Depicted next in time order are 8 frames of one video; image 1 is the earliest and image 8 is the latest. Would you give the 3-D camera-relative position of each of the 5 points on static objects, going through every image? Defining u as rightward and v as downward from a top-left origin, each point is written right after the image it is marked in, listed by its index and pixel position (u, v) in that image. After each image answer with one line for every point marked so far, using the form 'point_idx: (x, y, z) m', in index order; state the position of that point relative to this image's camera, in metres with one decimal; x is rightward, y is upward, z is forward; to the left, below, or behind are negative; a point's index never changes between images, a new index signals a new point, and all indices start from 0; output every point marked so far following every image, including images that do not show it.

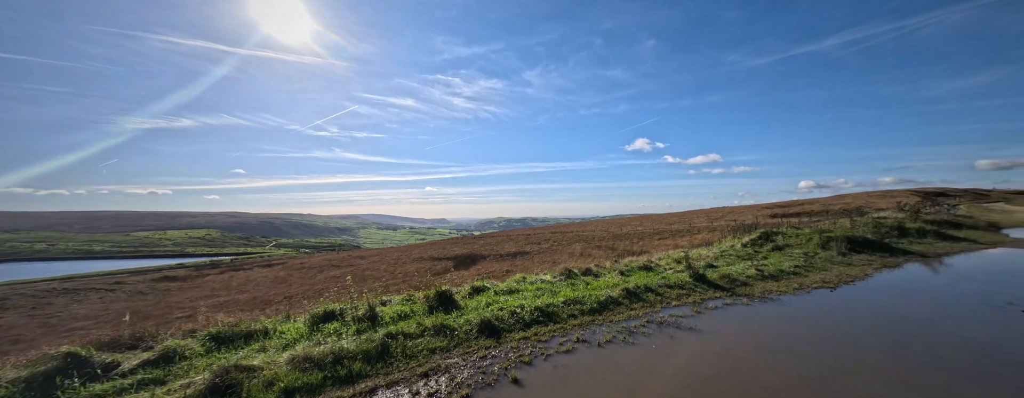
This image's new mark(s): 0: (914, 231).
0: (+20.2, -1.6, +17.4) m
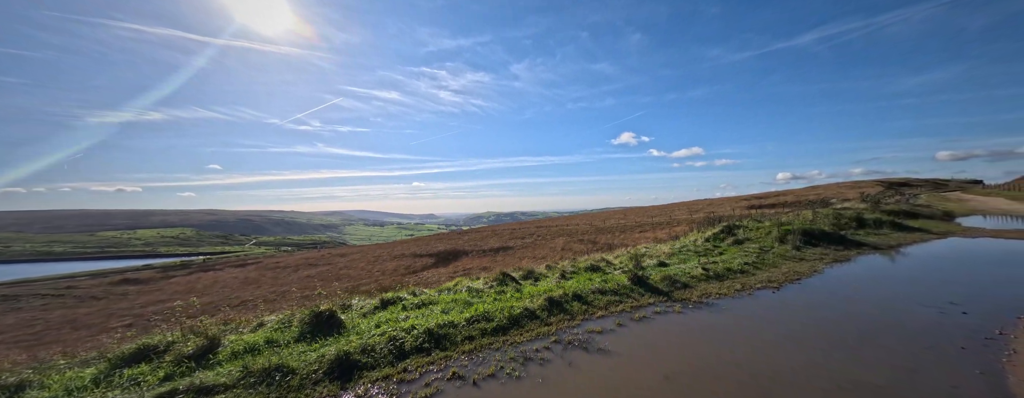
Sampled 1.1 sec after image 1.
0: (+18.8, -1.2, +17.9) m
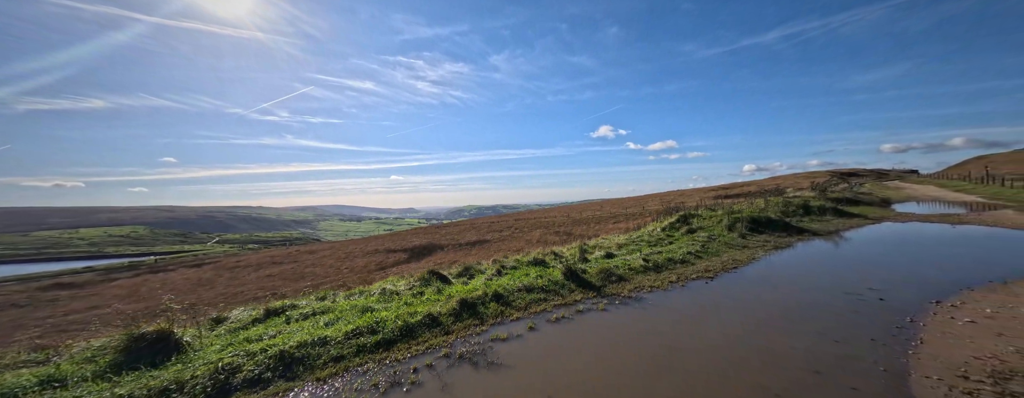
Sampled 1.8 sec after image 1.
0: (+16.9, -0.6, +18.9) m
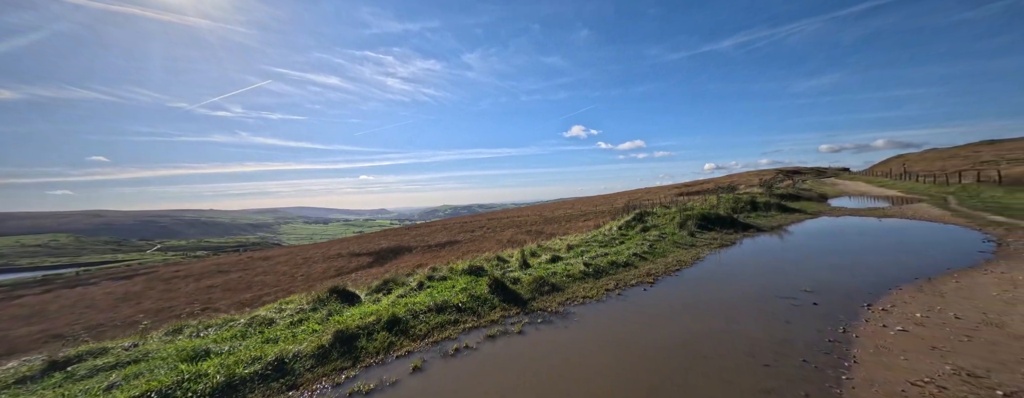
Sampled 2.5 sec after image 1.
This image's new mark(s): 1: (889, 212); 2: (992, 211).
0: (+14.6, -0.4, +19.8) m
1: (+20.2, -0.7, +18.0) m
2: (+21.7, -0.7, +15.1) m
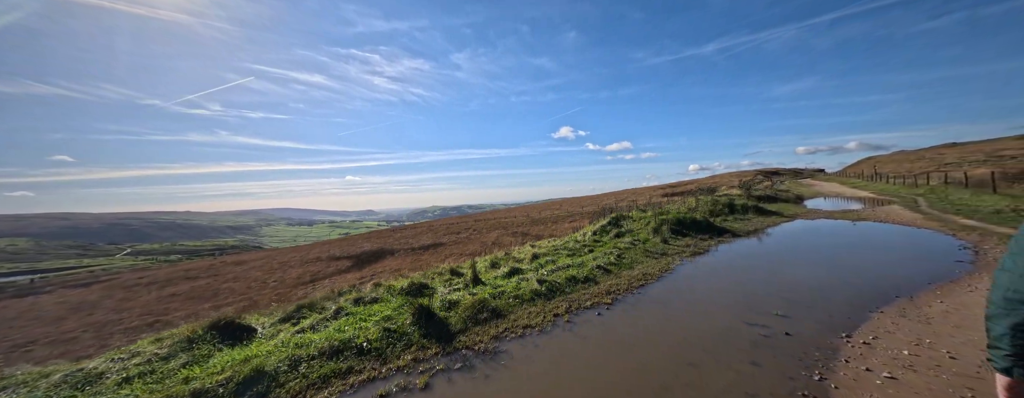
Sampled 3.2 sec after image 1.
0: (+13.3, -0.5, +19.8) m
1: (+18.9, -0.9, +18.2) m
2: (+20.5, -0.8, +15.4) m
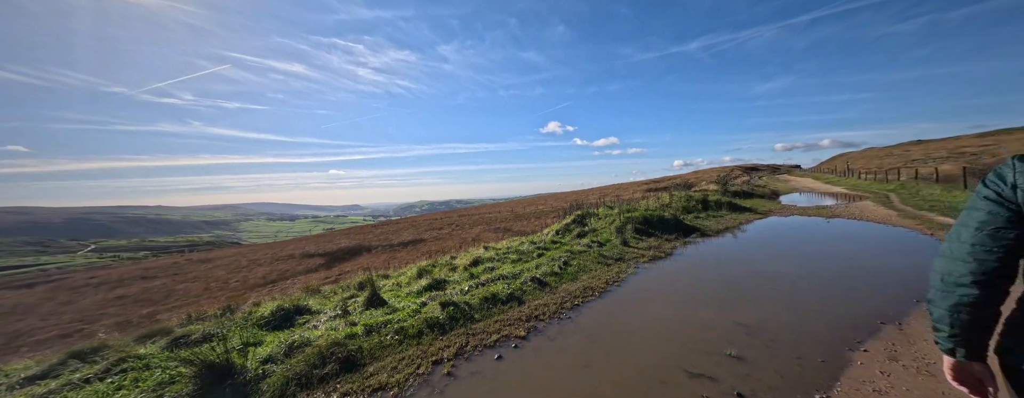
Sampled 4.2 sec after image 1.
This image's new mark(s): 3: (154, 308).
0: (+11.6, -0.3, +19.3) m
1: (+17.3, -0.6, +18.0) m
2: (+19.0, -0.6, +15.2) m
3: (-20.9, -6.3, +19.6) m
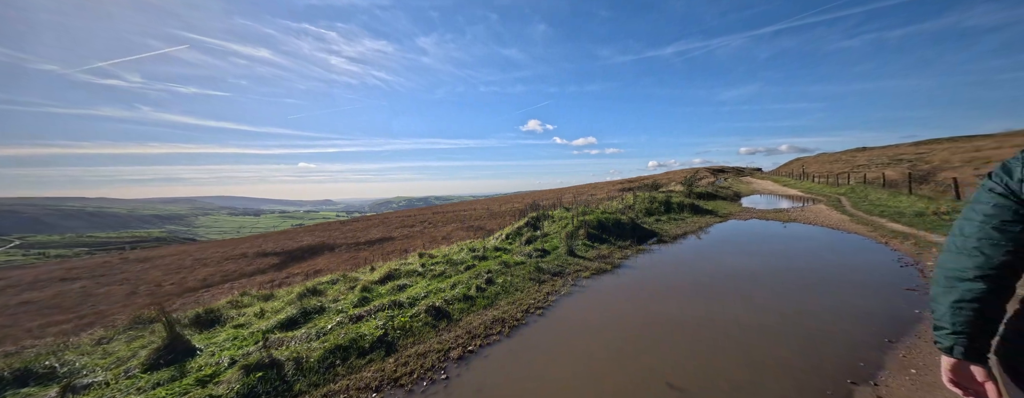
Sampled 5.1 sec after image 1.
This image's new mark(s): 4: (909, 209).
0: (+9.4, -0.4, +19.1) m
1: (+15.1, -0.8, +18.2) m
2: (+17.1, -0.8, +15.6) m
3: (-23.1, -6.0, +17.1) m
4: (+18.5, -0.4, +15.9) m
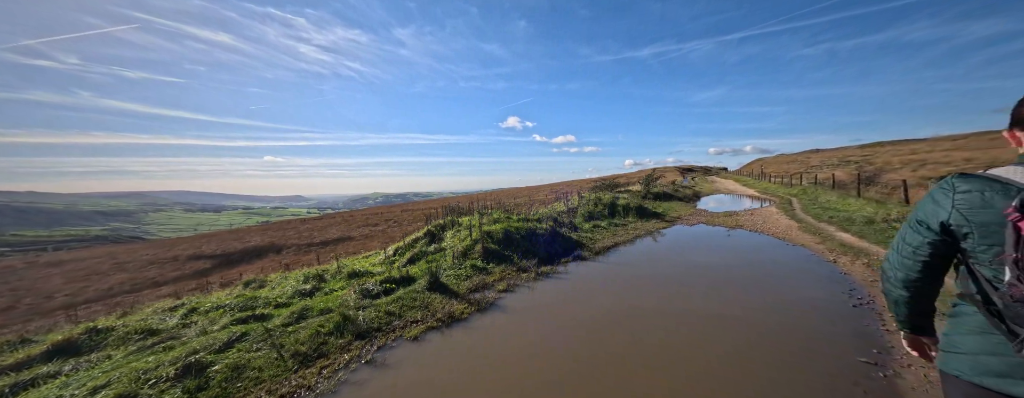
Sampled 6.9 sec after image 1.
0: (+6.2, -0.4, +17.9) m
1: (+12.0, -0.9, +17.4) m
2: (+14.2, -0.9, +14.9) m
3: (-26.1, -5.9, +13.5) m
4: (+15.6, -0.6, +15.4) m
